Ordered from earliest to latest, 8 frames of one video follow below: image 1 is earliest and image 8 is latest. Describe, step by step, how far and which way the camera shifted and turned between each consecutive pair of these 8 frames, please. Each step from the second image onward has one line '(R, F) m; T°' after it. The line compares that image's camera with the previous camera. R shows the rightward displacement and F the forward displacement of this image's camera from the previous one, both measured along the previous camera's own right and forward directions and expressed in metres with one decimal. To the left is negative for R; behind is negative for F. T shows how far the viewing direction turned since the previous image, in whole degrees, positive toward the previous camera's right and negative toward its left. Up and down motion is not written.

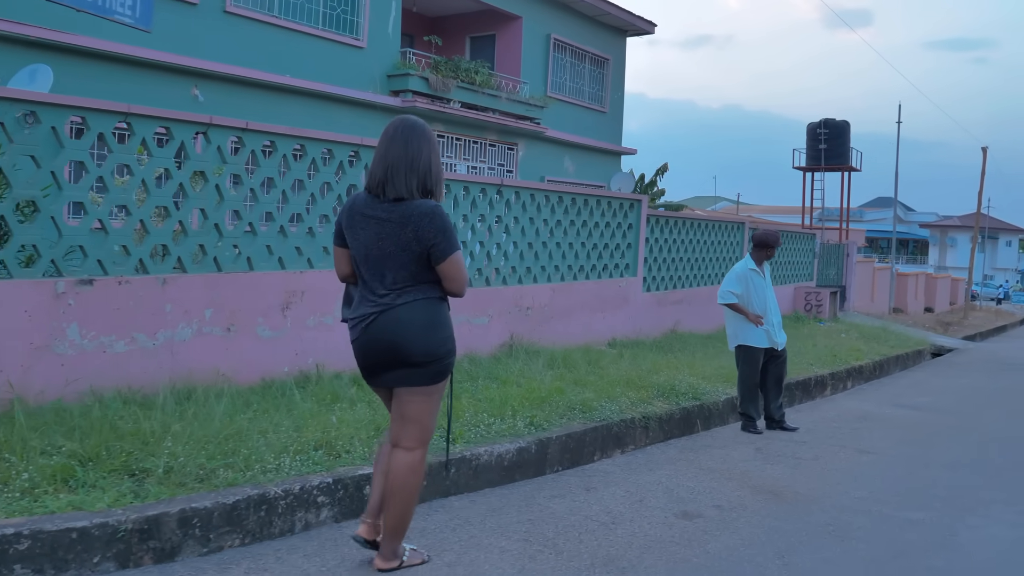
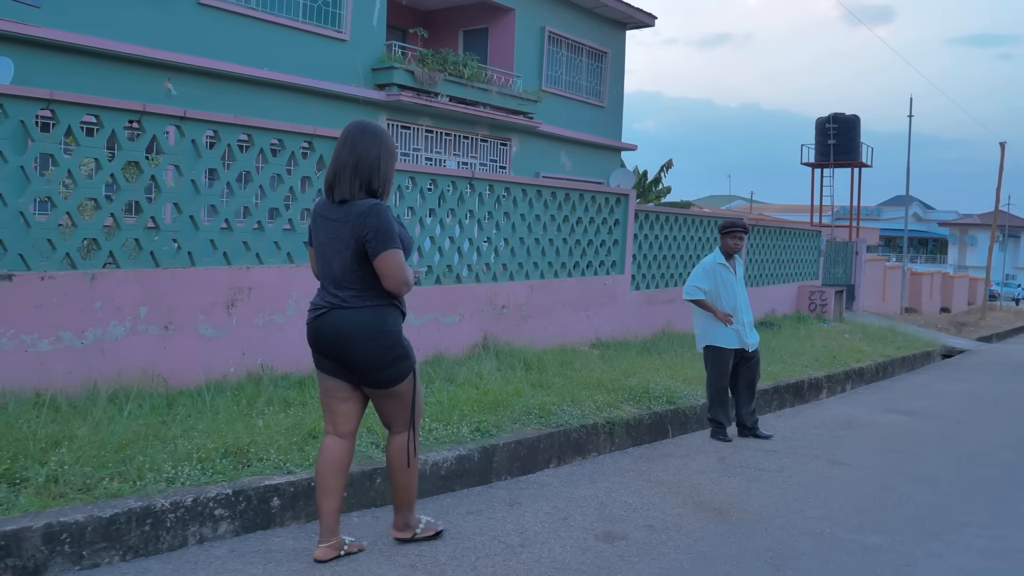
(+0.5, +0.4) m; -1°
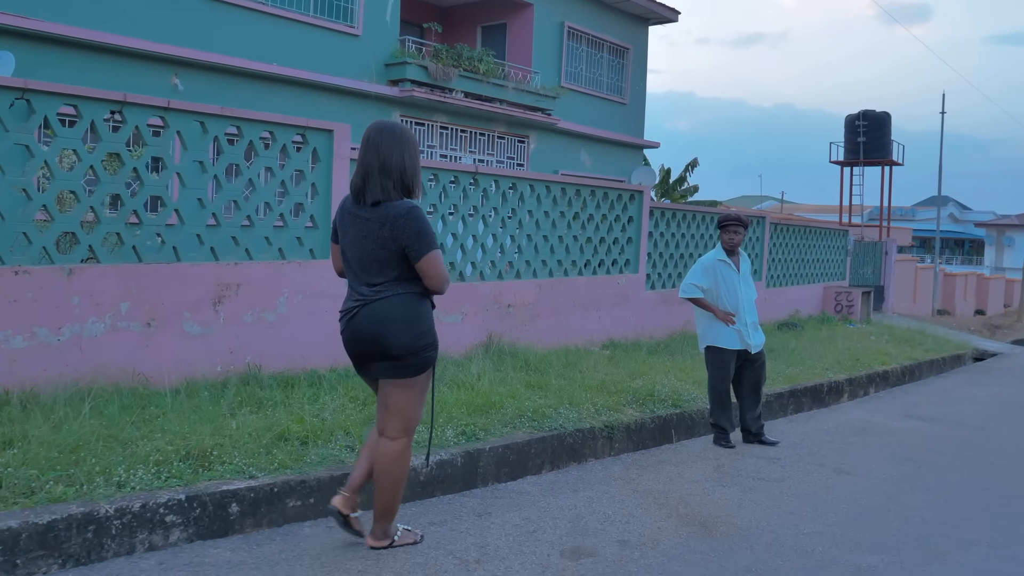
(+0.3, +0.3) m; -2°
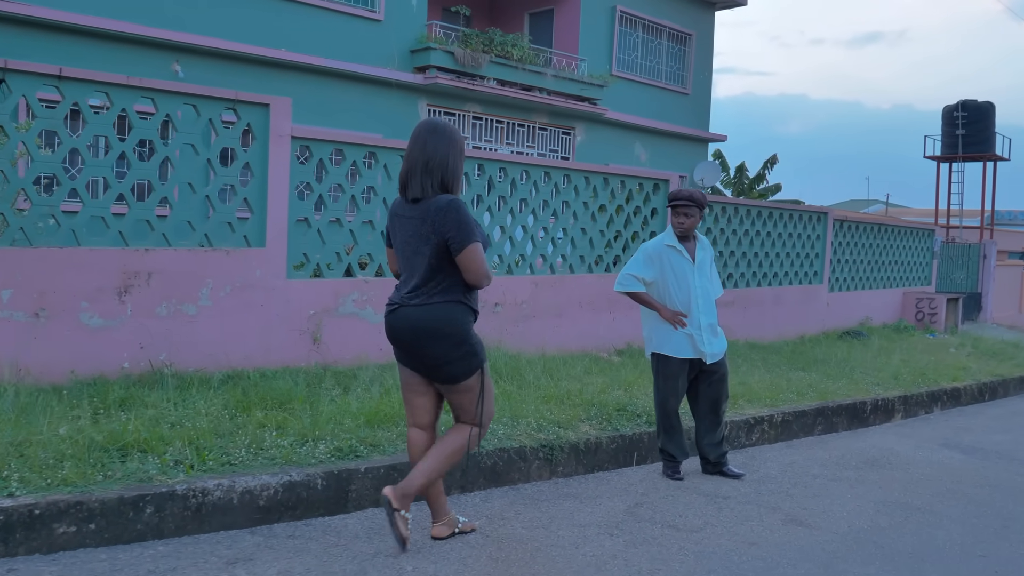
(+1.1, +1.0) m; -7°
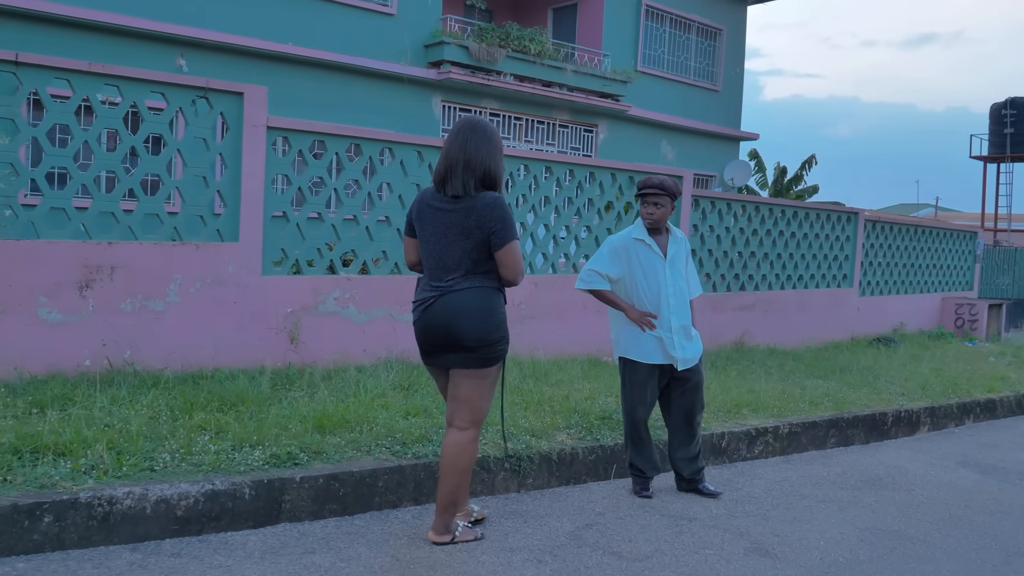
(+0.4, +0.4) m; -3°
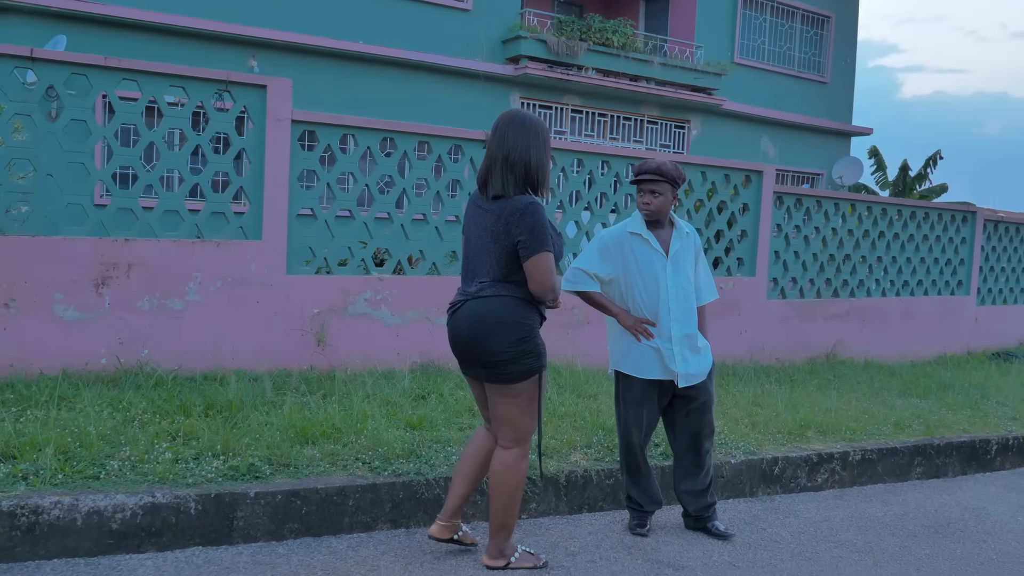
(+0.6, +0.5) m; -8°
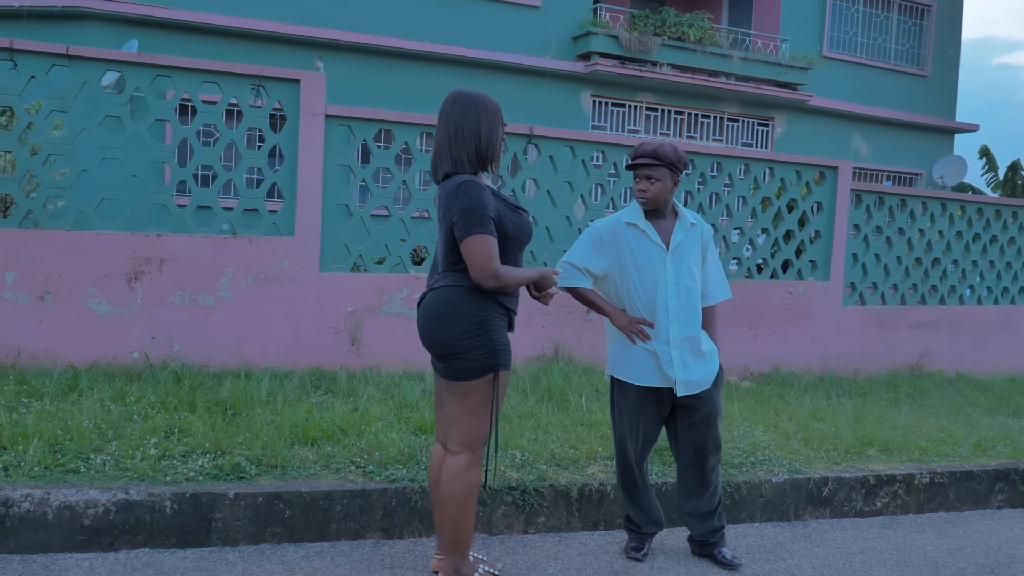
(+0.4, +0.3) m; -7°
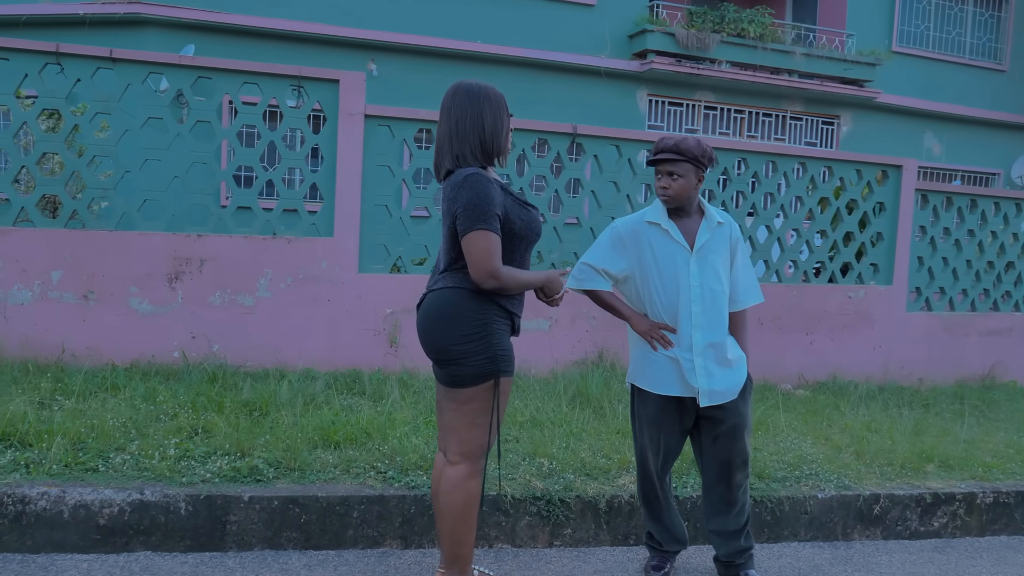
(+0.2, +0.1) m; -5°
